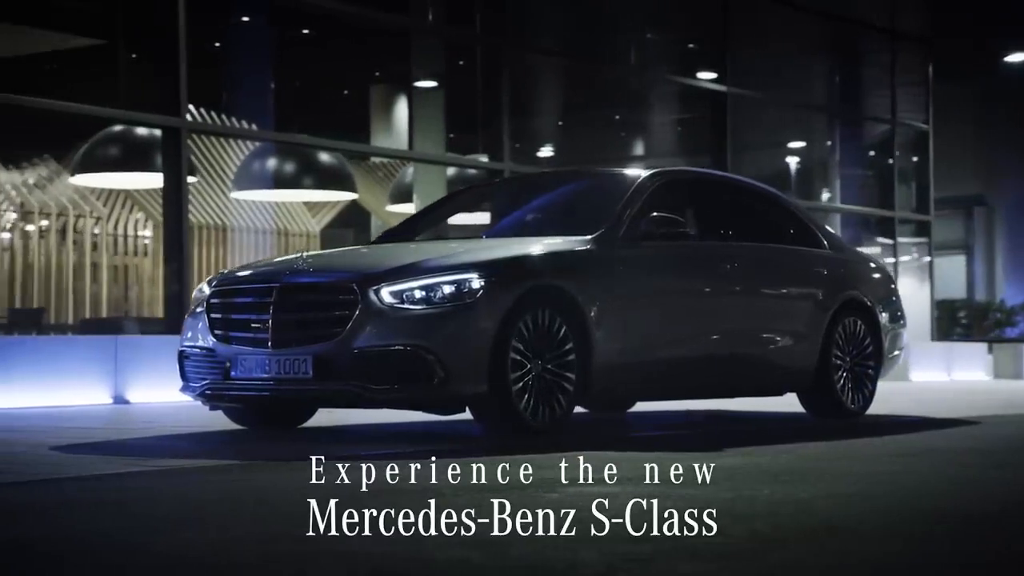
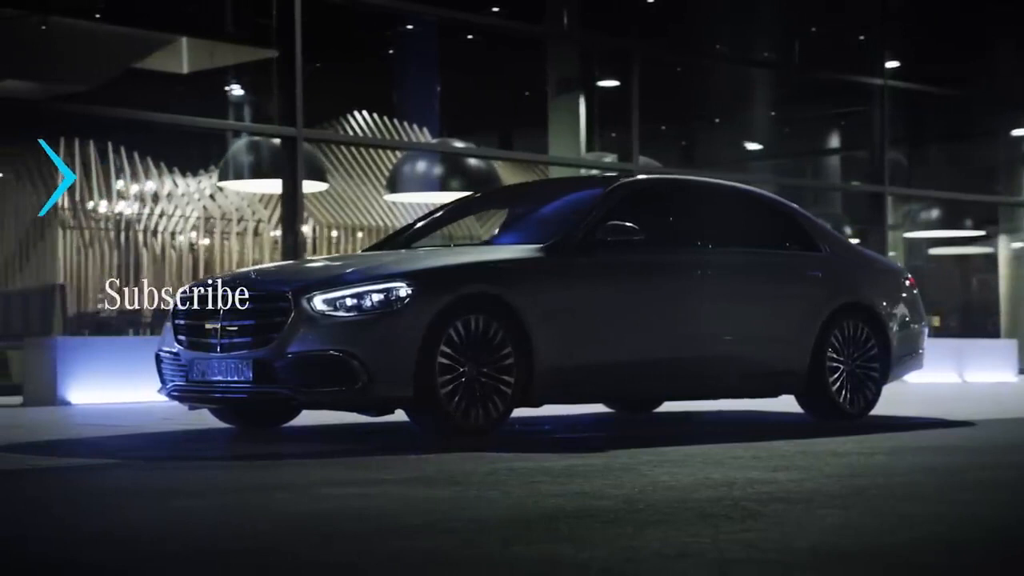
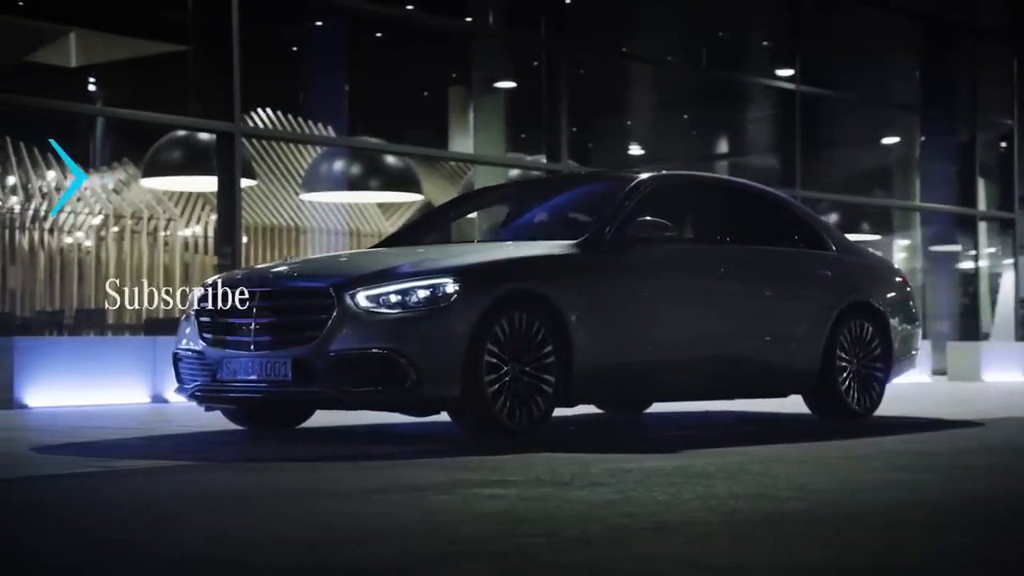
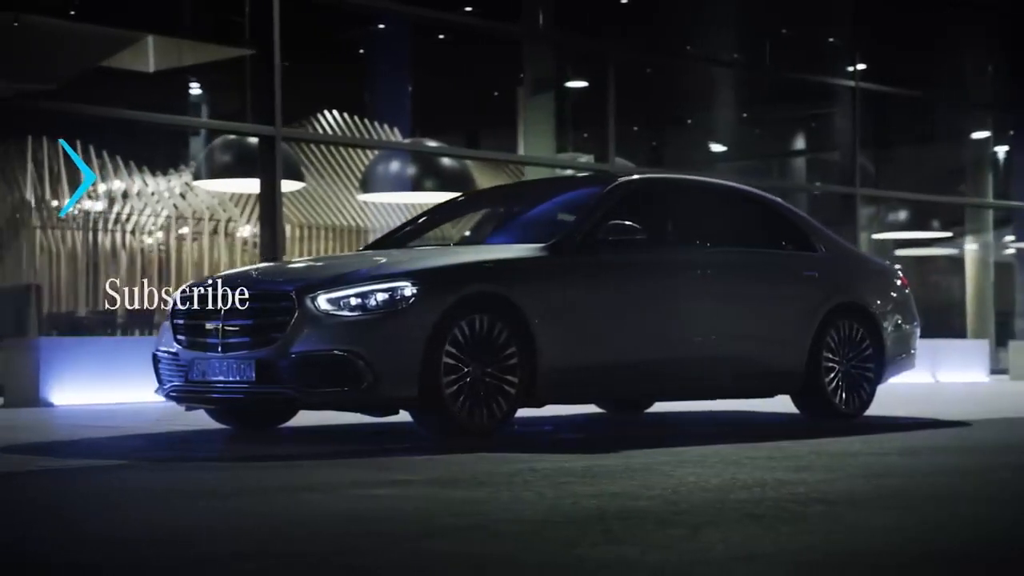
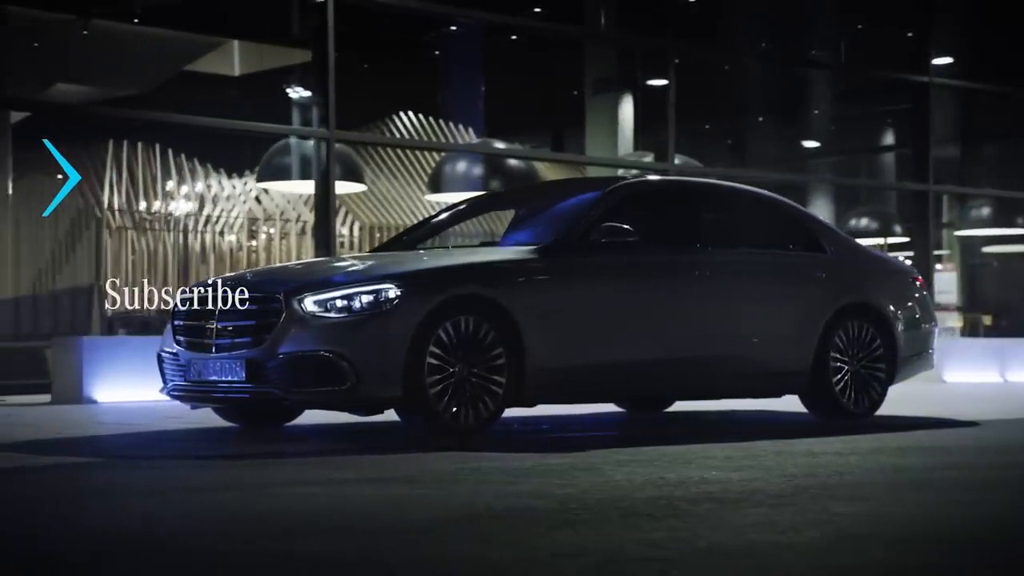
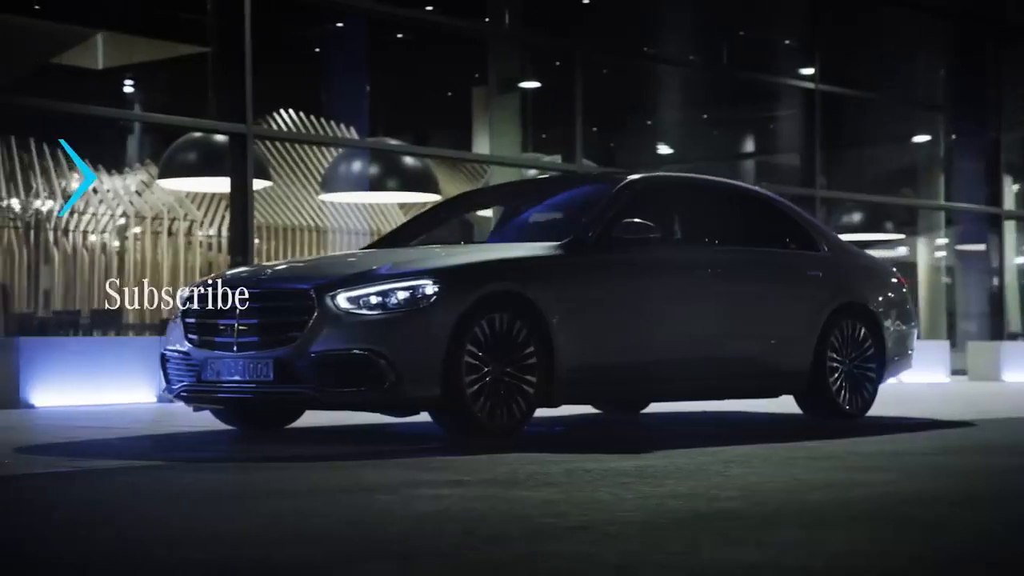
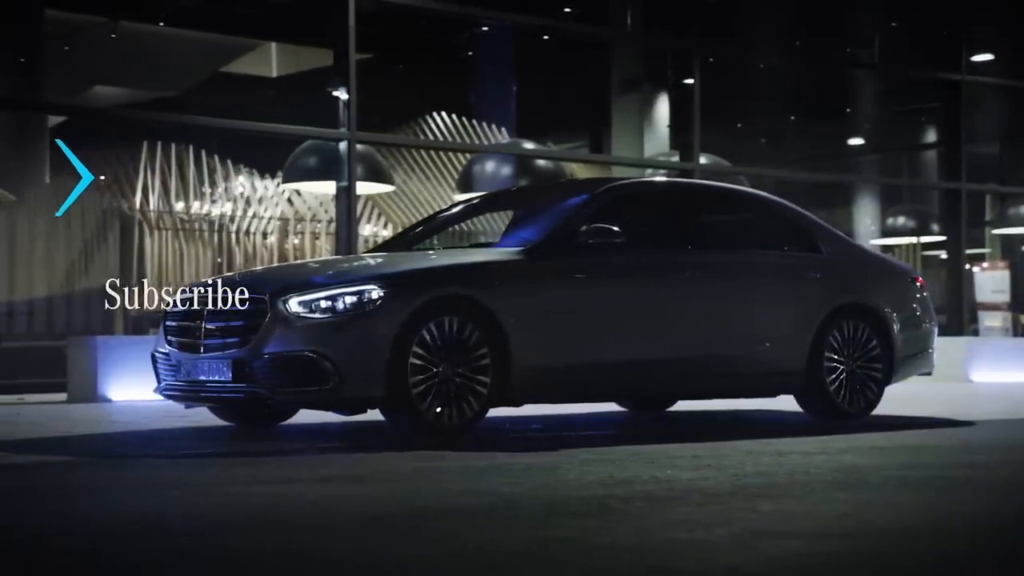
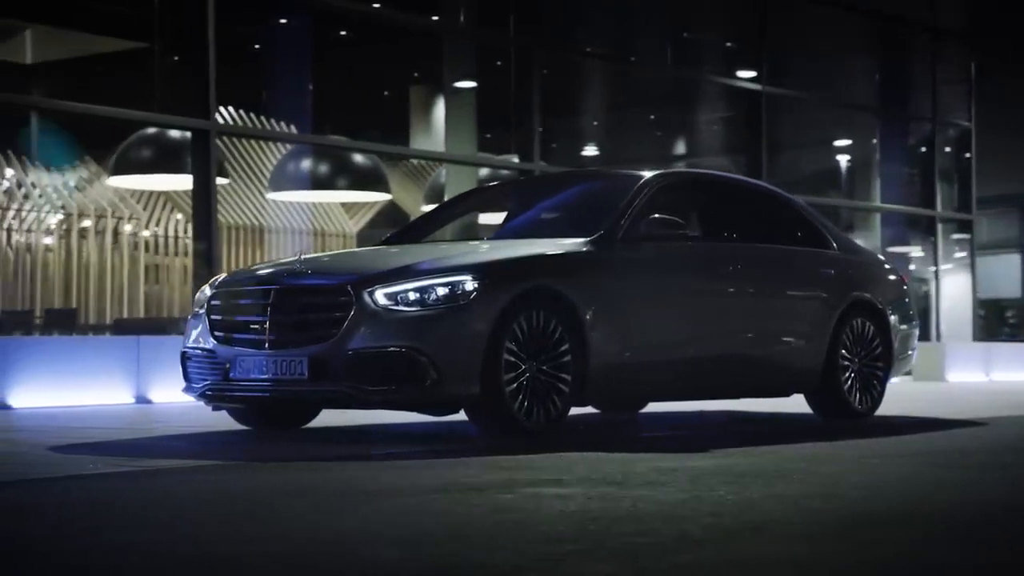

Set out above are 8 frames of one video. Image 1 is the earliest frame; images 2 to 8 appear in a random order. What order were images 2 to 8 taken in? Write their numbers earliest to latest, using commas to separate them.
8, 3, 6, 4, 2, 5, 7
